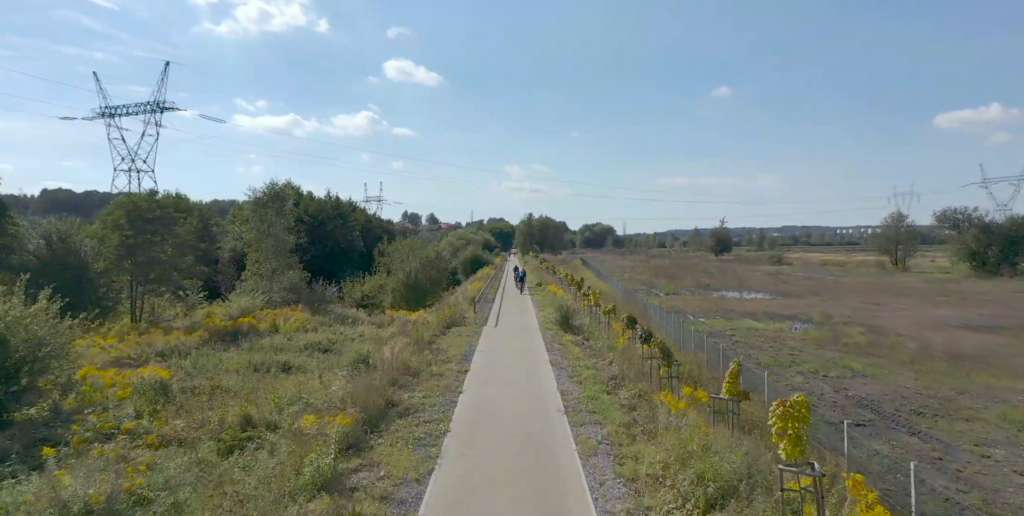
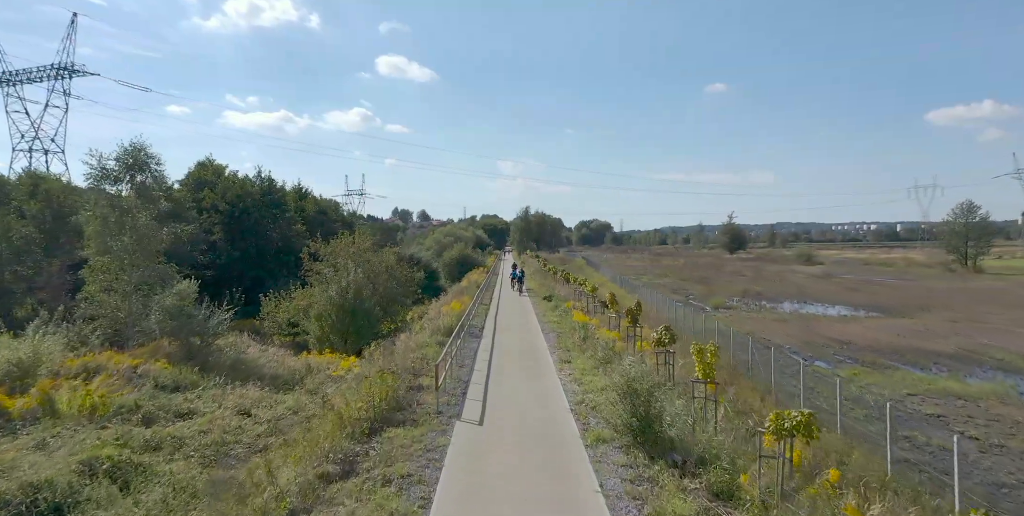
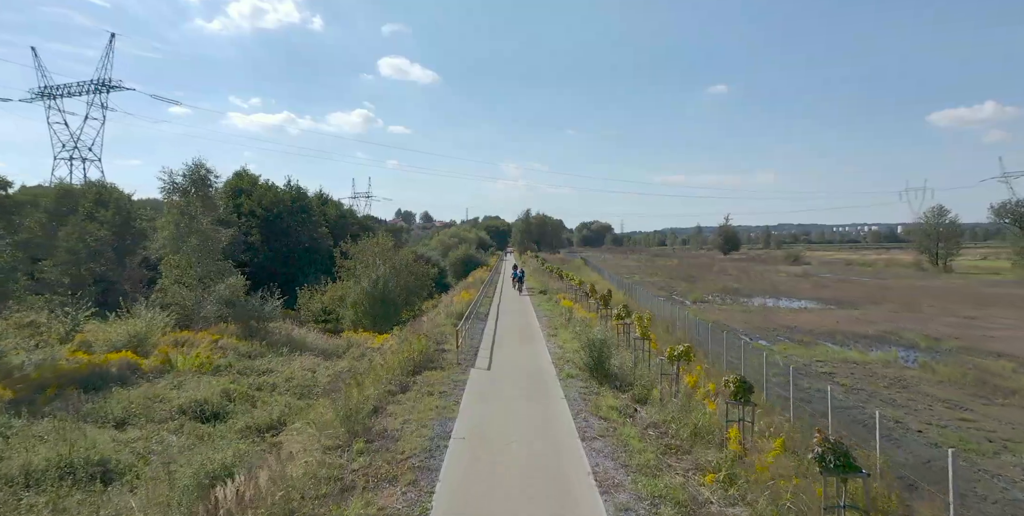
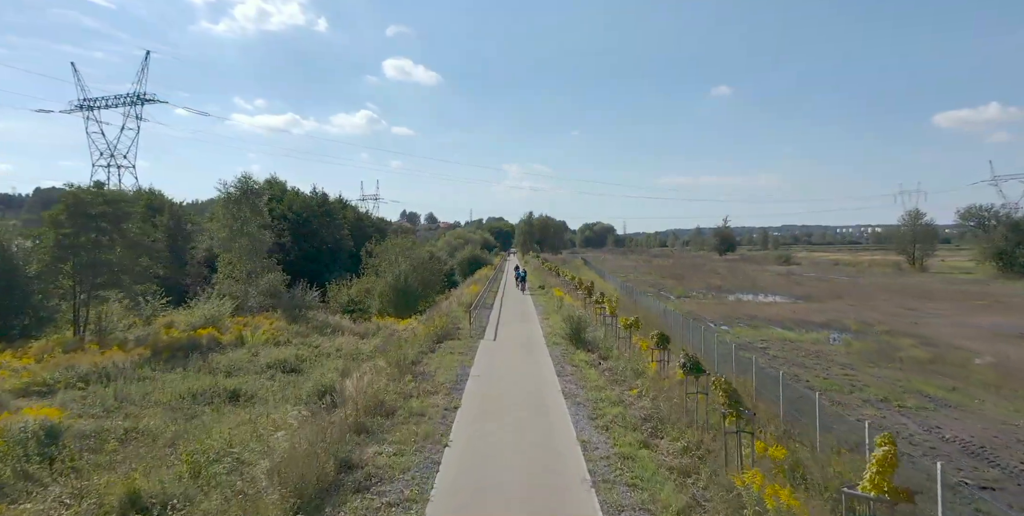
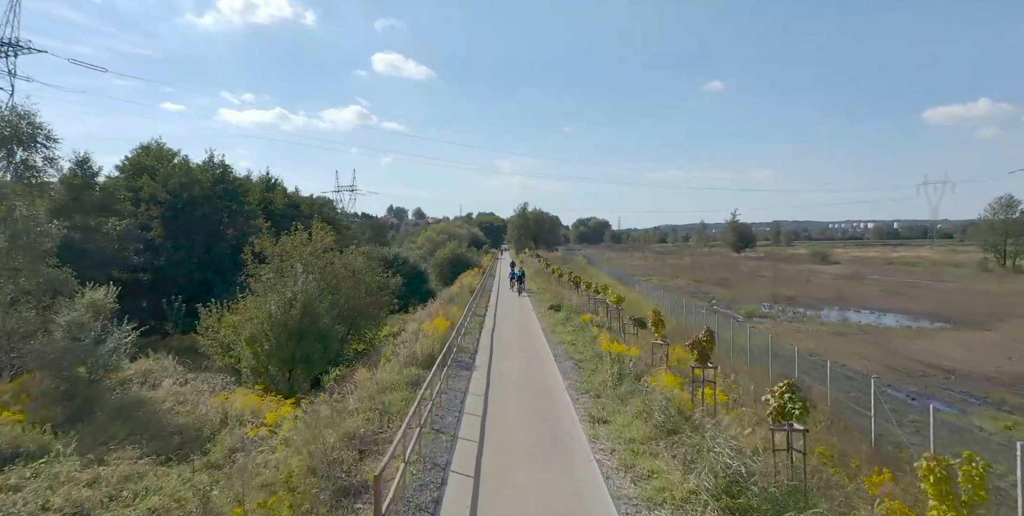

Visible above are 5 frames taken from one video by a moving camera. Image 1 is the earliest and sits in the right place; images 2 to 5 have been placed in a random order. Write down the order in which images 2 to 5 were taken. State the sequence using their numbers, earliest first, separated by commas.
4, 3, 2, 5
